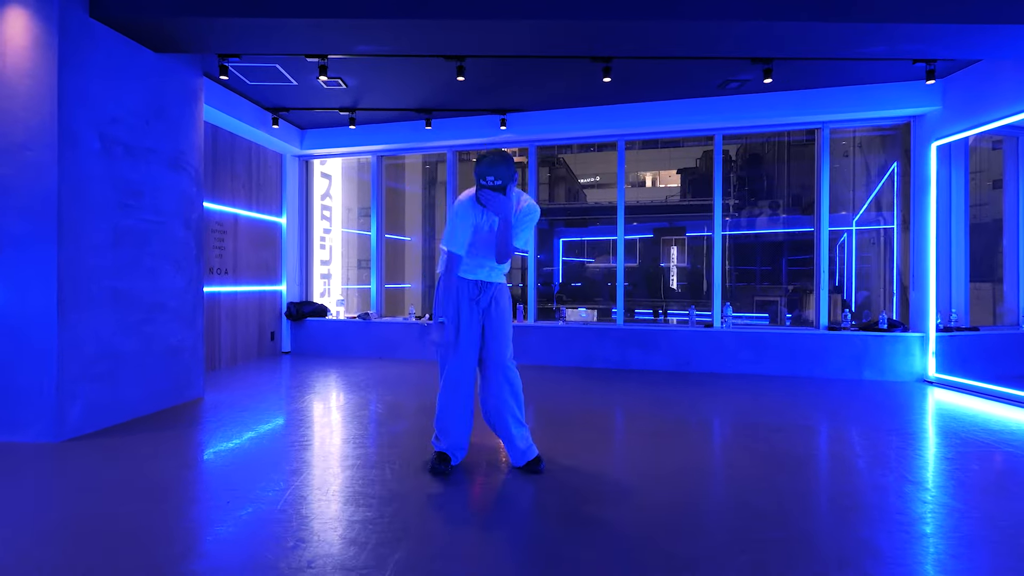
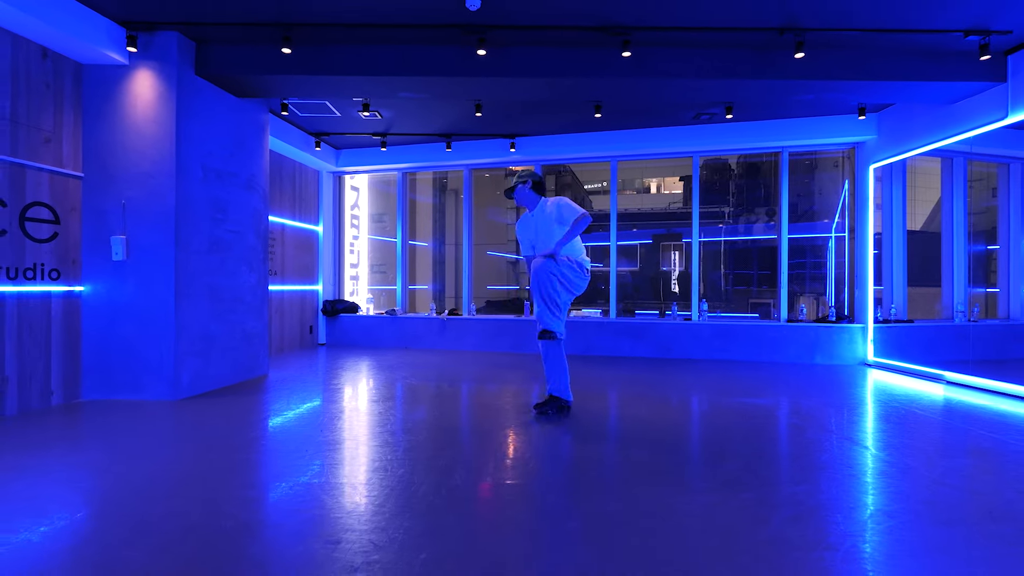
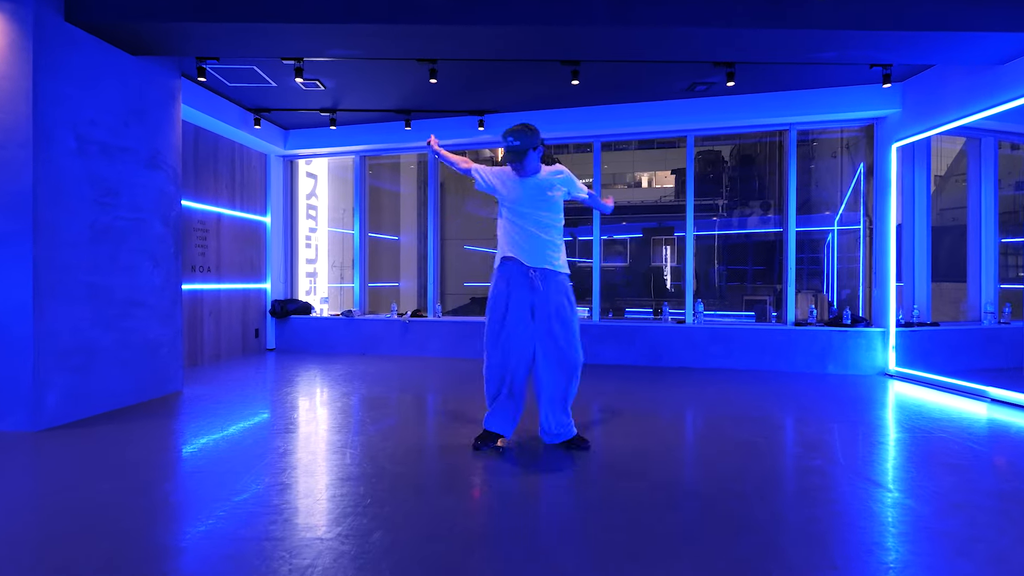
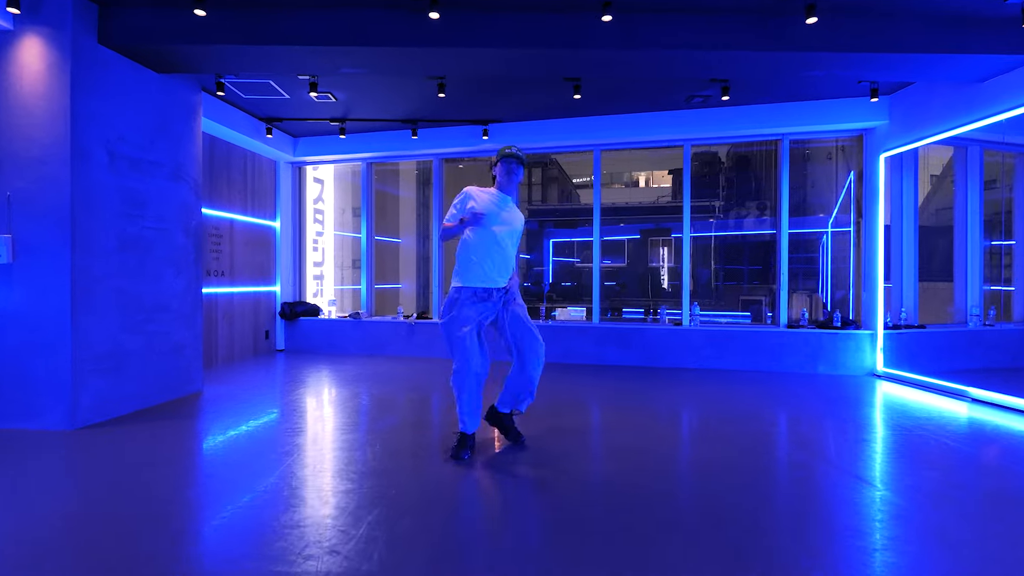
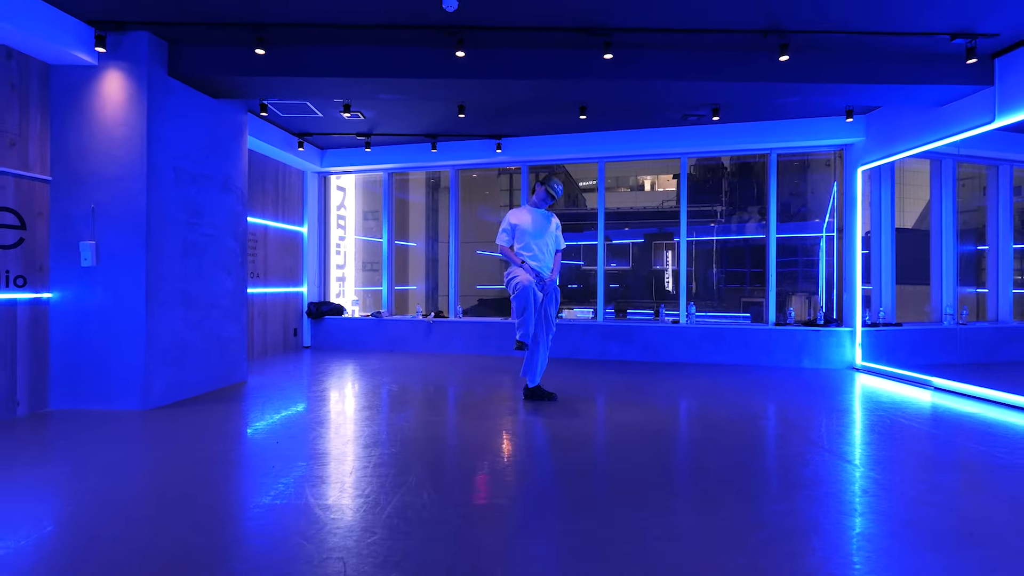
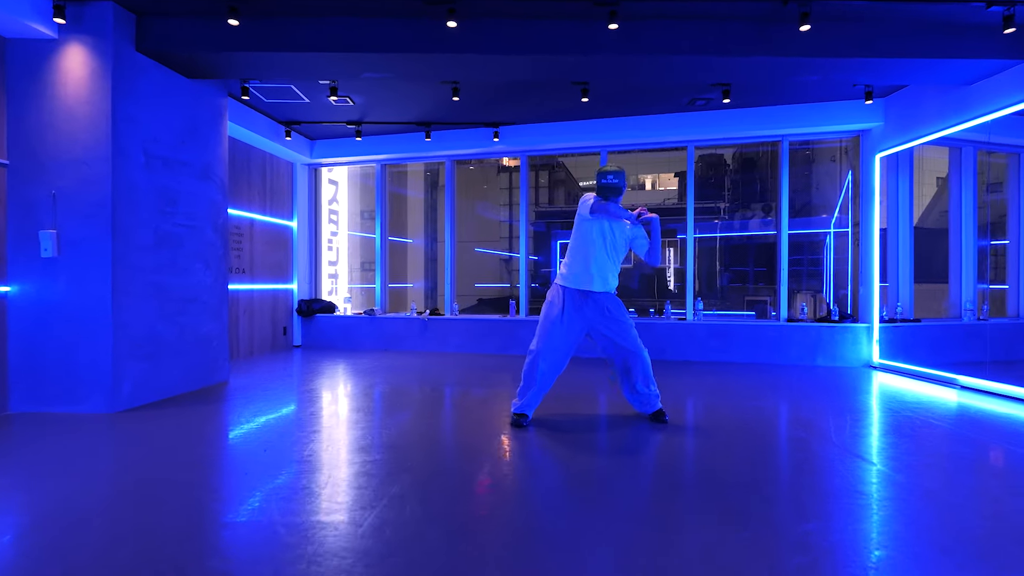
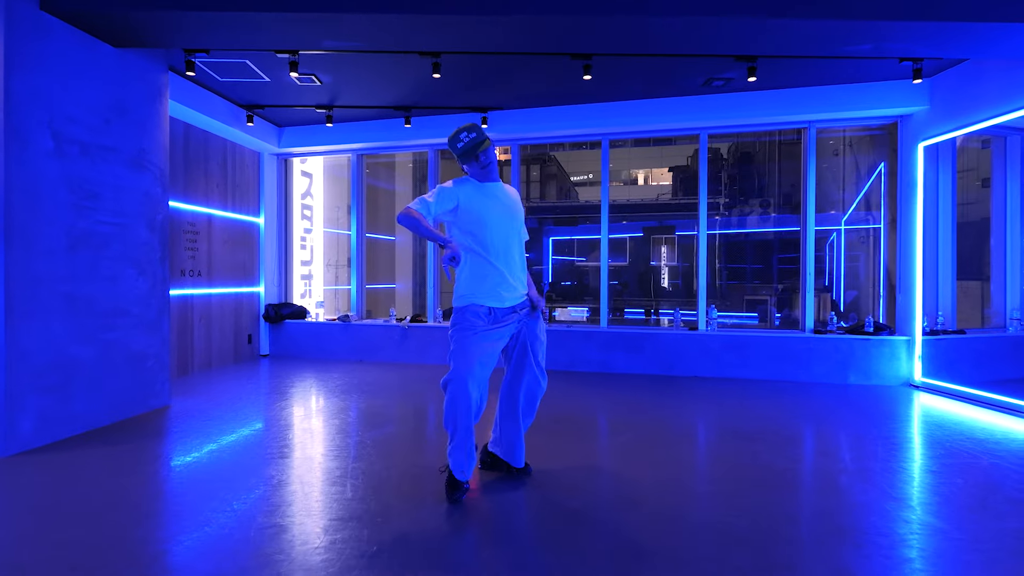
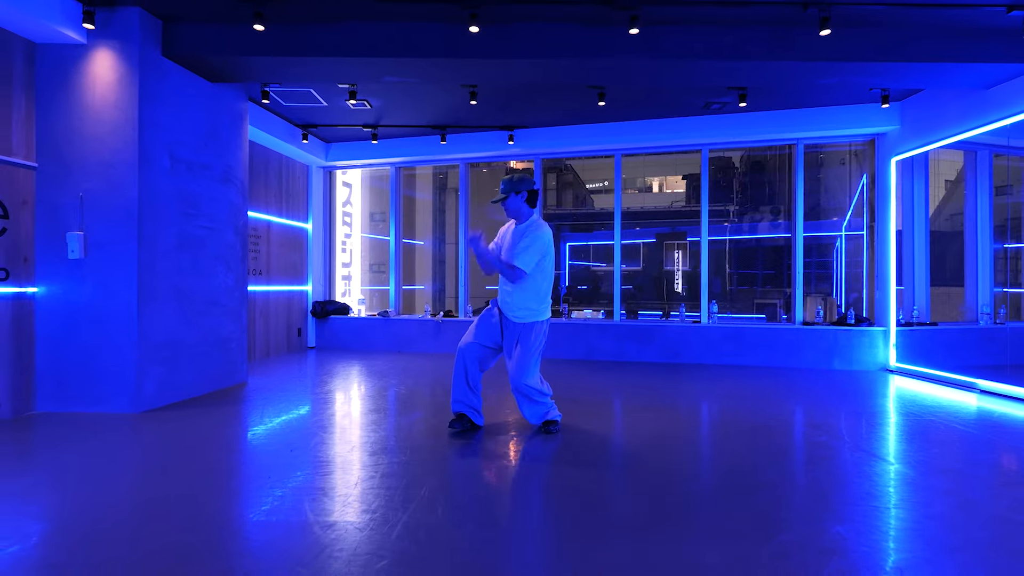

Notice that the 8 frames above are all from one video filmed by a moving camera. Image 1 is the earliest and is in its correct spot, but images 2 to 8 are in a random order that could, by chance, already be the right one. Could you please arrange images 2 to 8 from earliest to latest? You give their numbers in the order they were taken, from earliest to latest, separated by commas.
8, 2, 6, 3, 5, 4, 7
